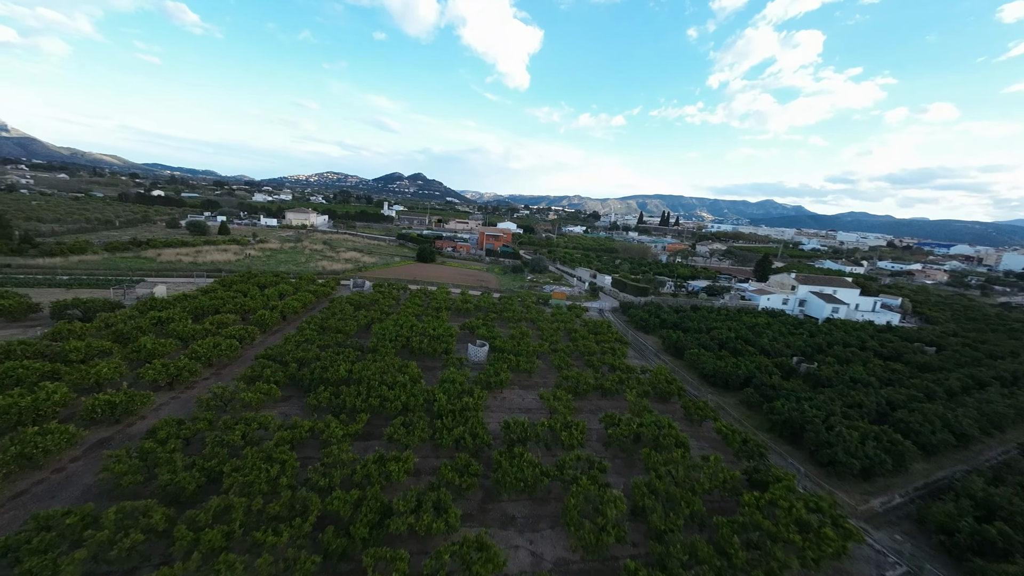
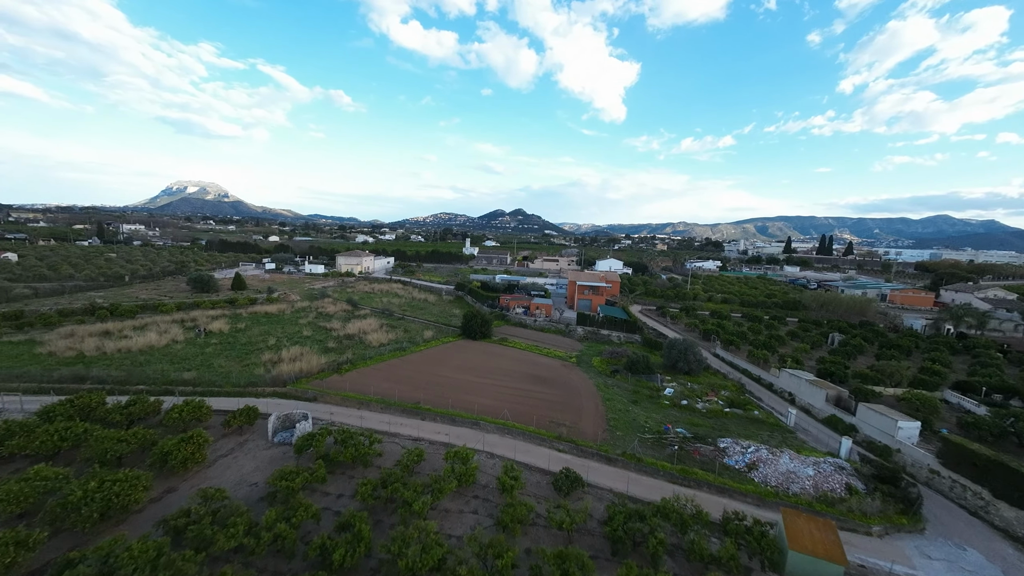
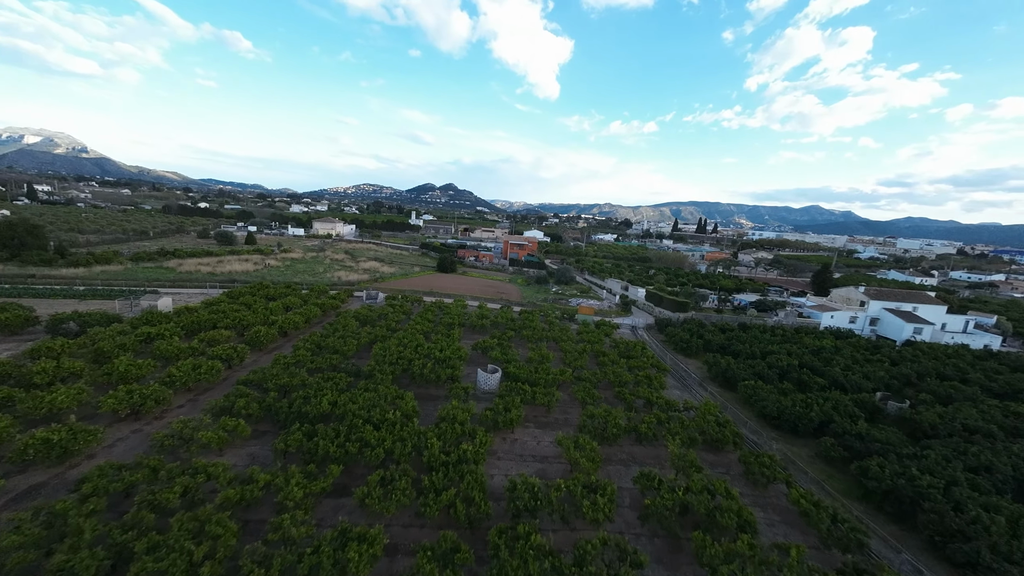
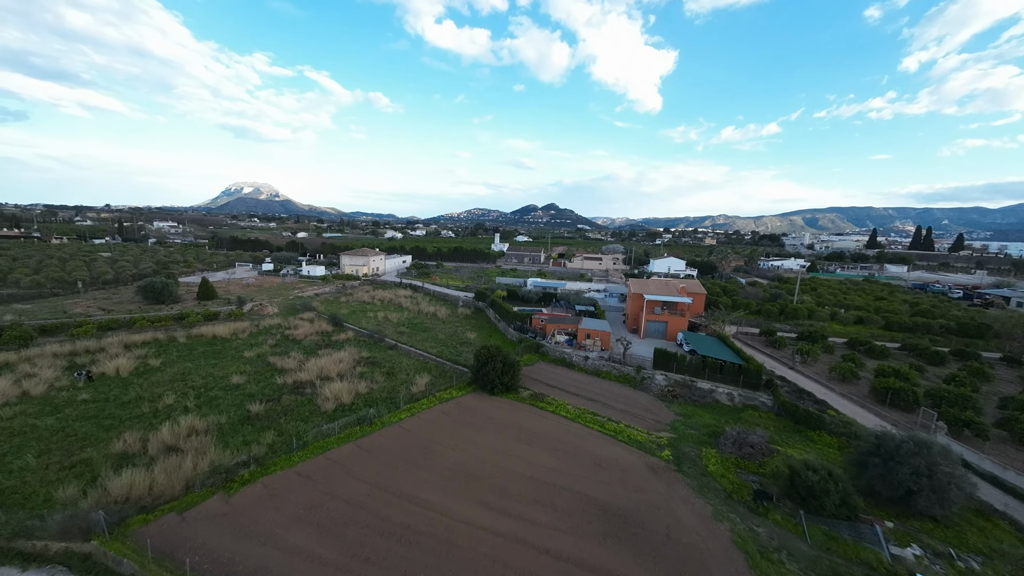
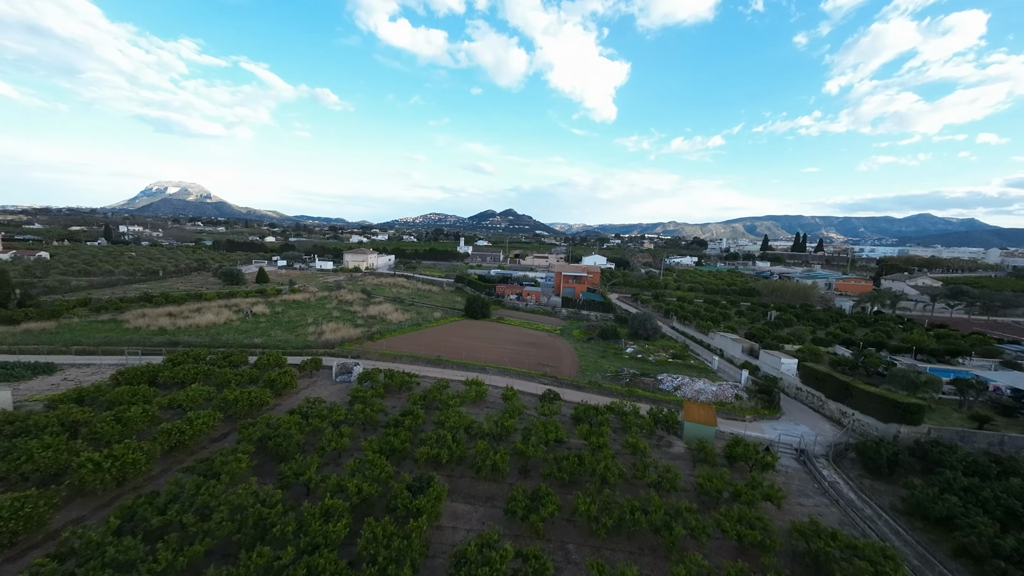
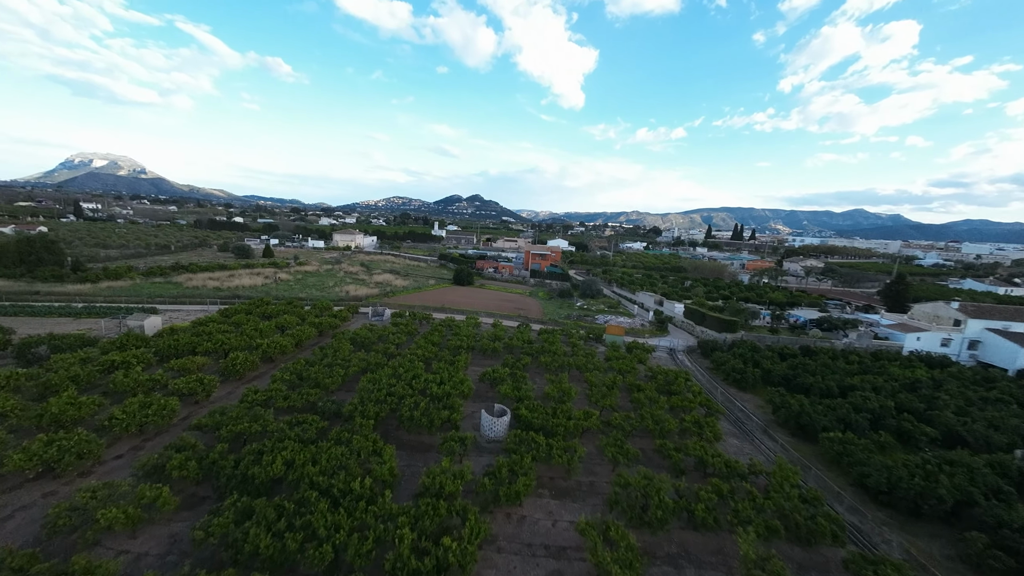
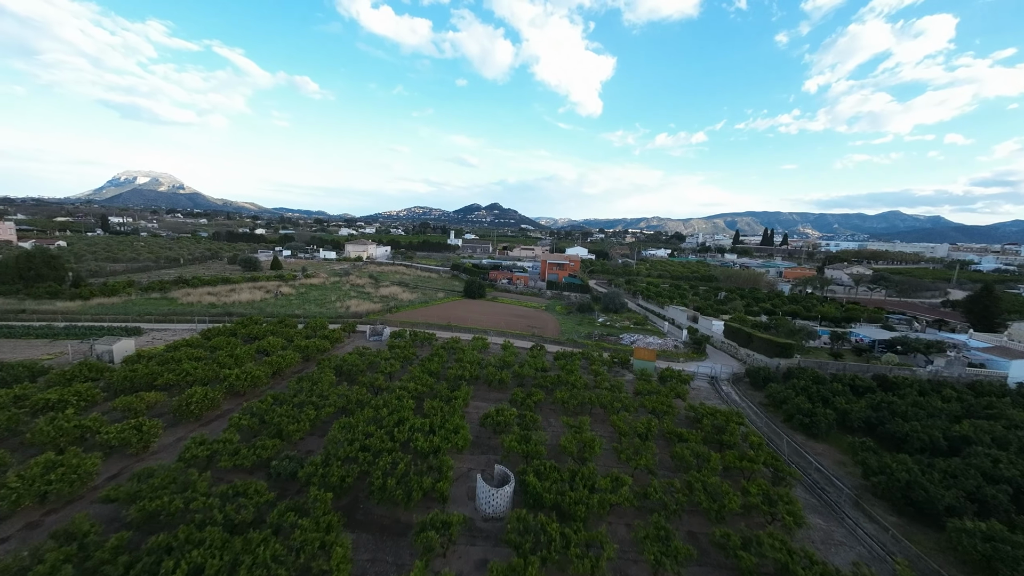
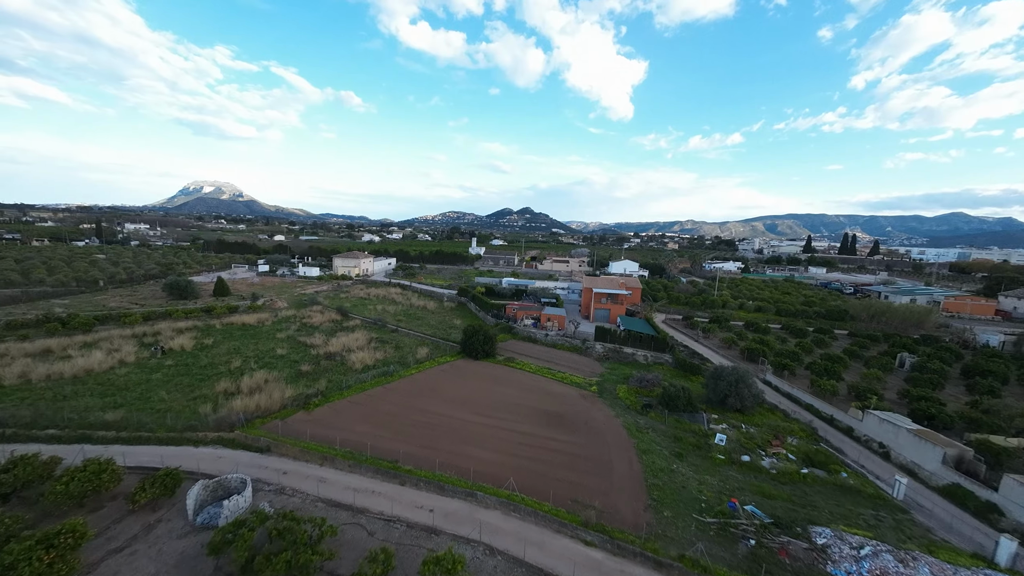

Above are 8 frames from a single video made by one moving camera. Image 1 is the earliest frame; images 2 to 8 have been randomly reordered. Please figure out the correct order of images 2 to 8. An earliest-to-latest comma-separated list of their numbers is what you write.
3, 6, 7, 5, 2, 8, 4
